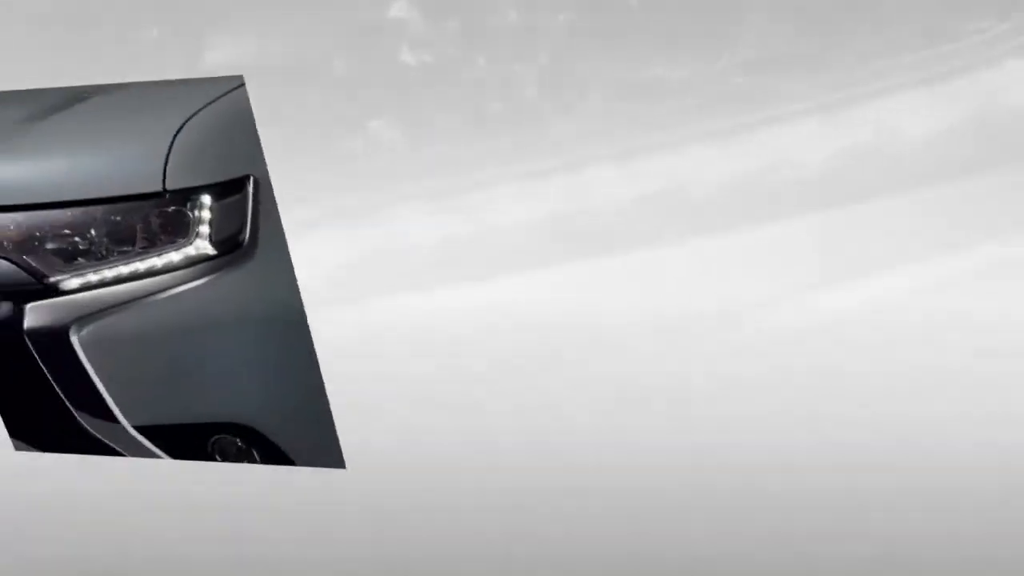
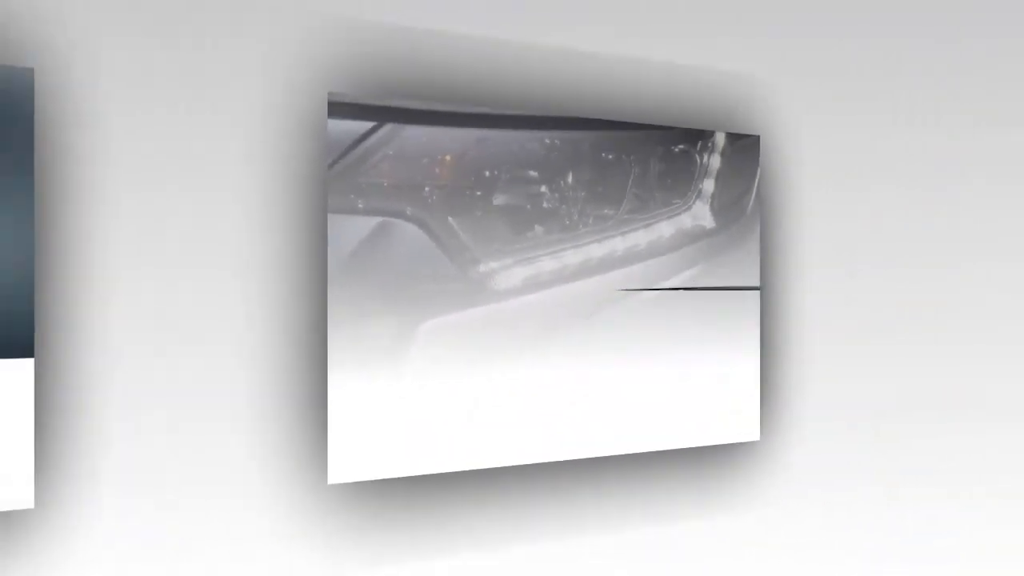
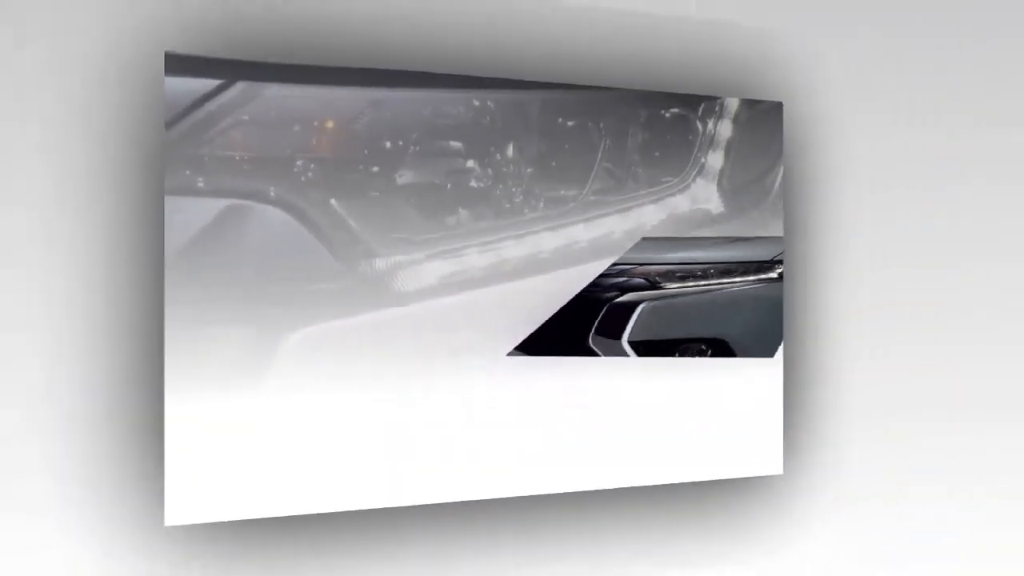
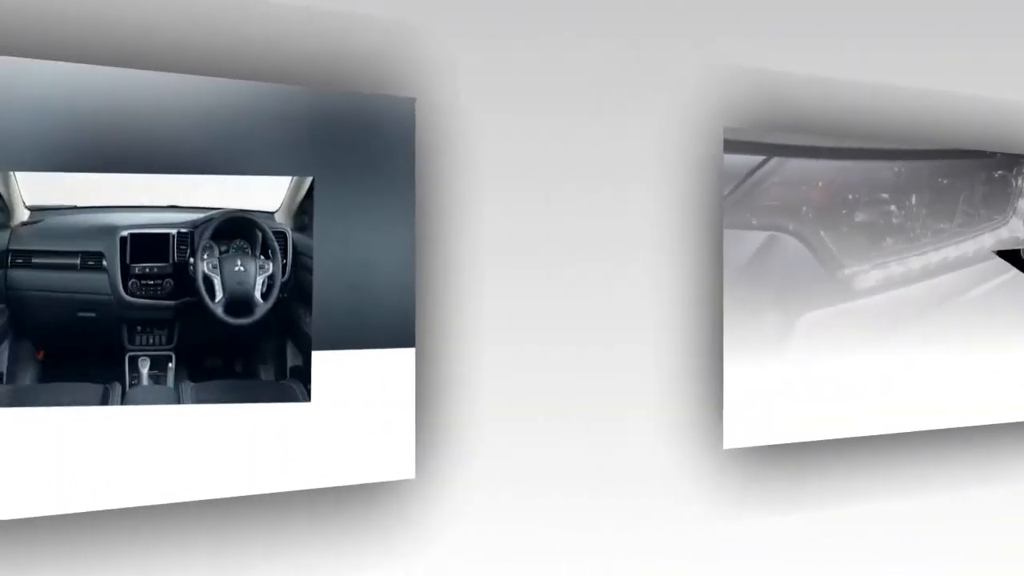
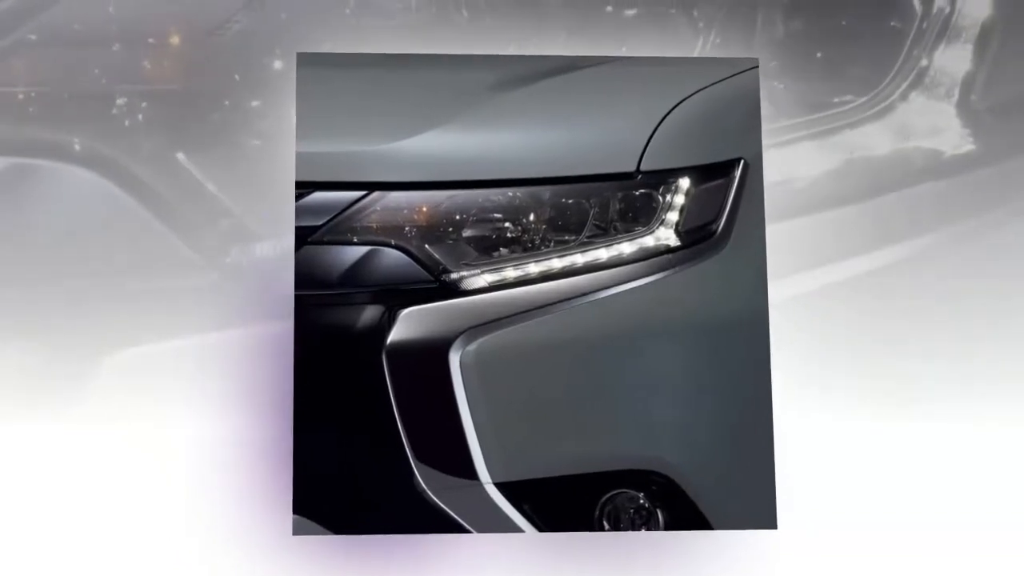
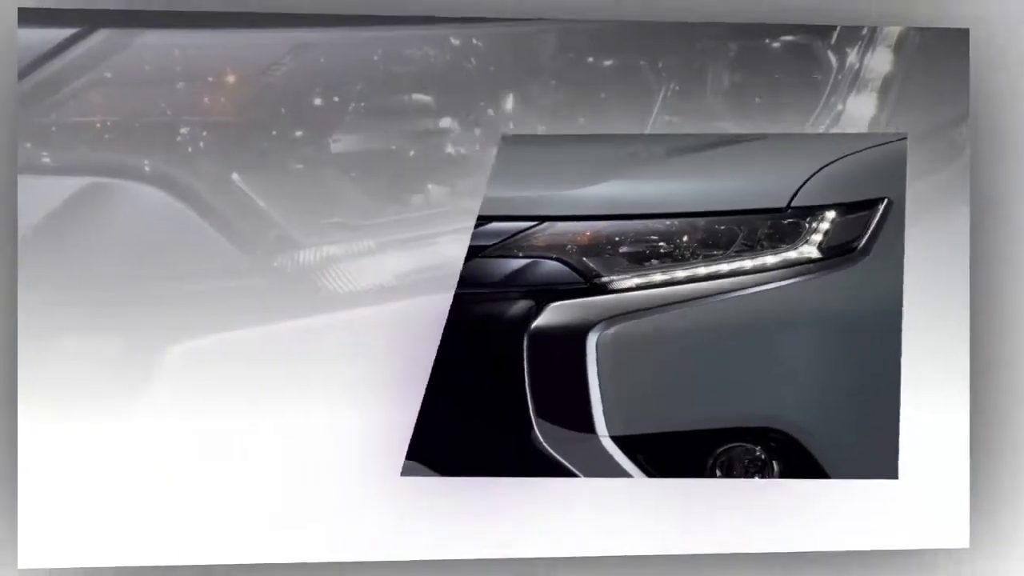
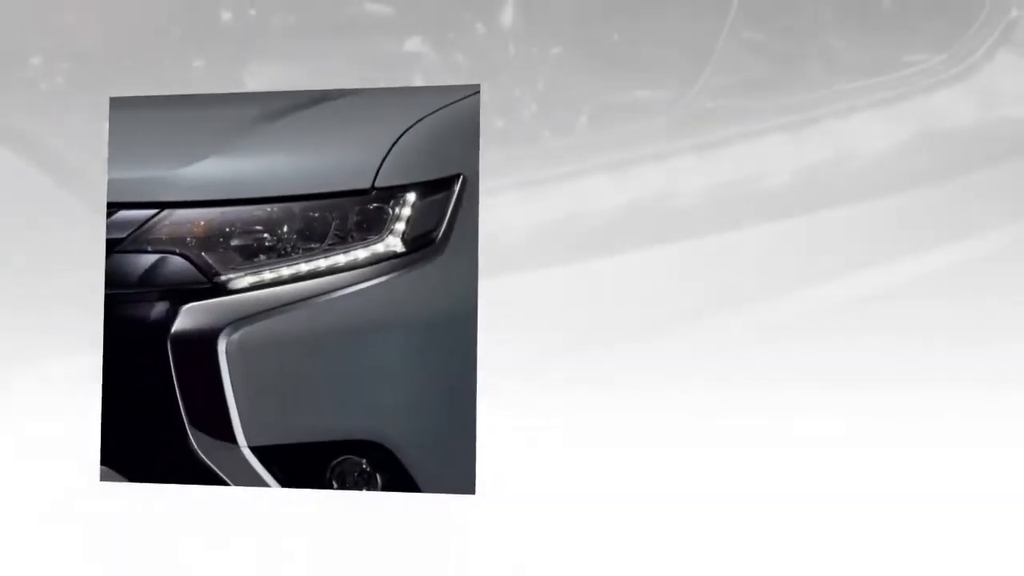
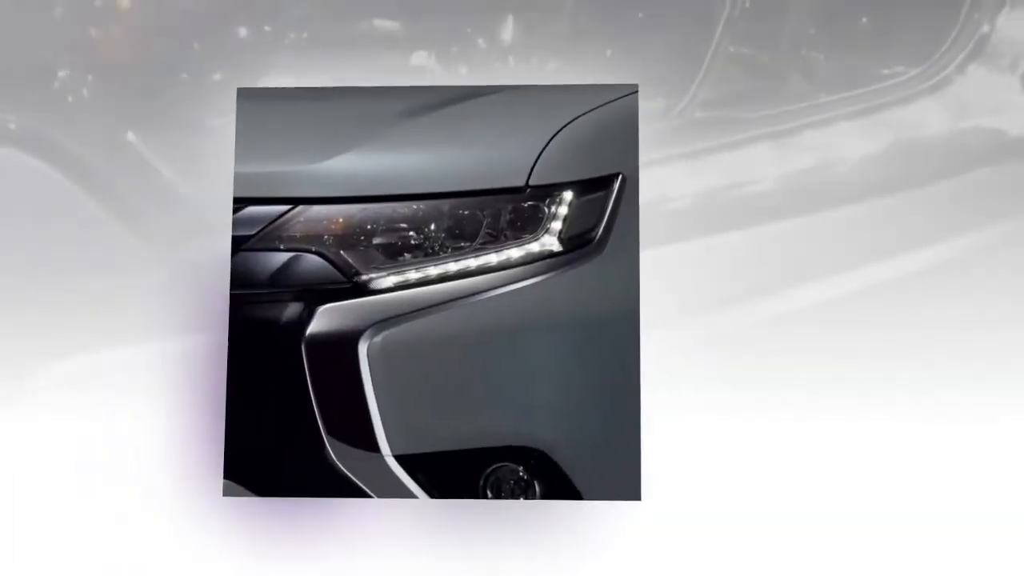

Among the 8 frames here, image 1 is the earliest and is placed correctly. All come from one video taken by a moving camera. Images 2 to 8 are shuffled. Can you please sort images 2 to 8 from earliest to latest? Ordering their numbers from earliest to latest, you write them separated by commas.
7, 8, 5, 6, 3, 2, 4
